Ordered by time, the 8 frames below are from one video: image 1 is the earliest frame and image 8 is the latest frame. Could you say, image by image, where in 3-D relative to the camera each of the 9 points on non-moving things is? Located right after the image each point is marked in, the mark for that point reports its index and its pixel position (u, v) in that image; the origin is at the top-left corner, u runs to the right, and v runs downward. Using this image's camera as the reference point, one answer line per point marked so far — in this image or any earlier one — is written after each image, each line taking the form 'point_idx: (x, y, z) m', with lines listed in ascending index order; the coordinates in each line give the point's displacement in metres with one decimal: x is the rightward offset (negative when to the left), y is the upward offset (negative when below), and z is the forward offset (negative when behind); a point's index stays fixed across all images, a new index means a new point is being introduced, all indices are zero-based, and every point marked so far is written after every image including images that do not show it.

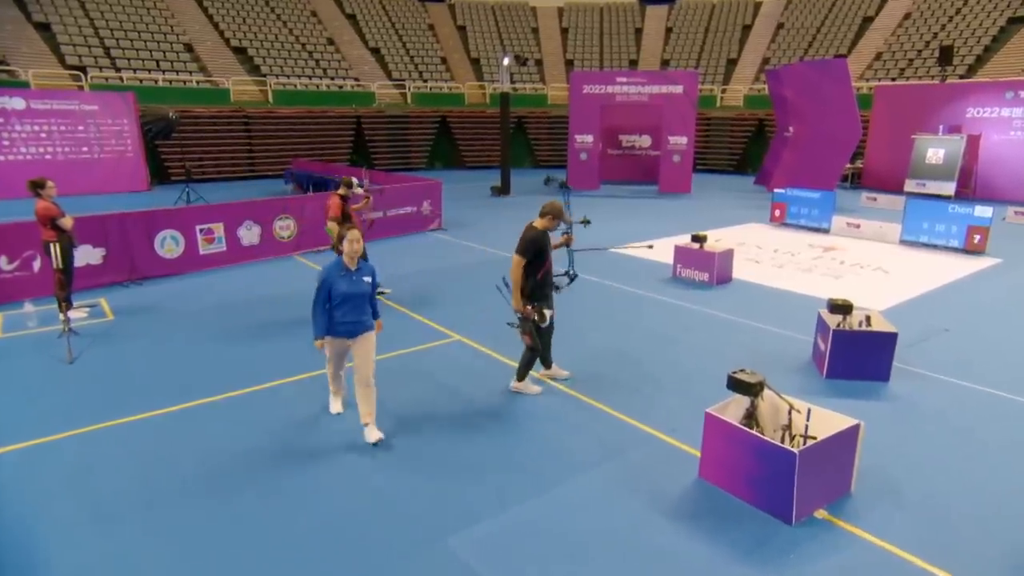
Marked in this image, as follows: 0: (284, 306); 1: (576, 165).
0: (-2.6, -0.1, +9.2) m
1: (+1.1, +2.7, +17.3) m
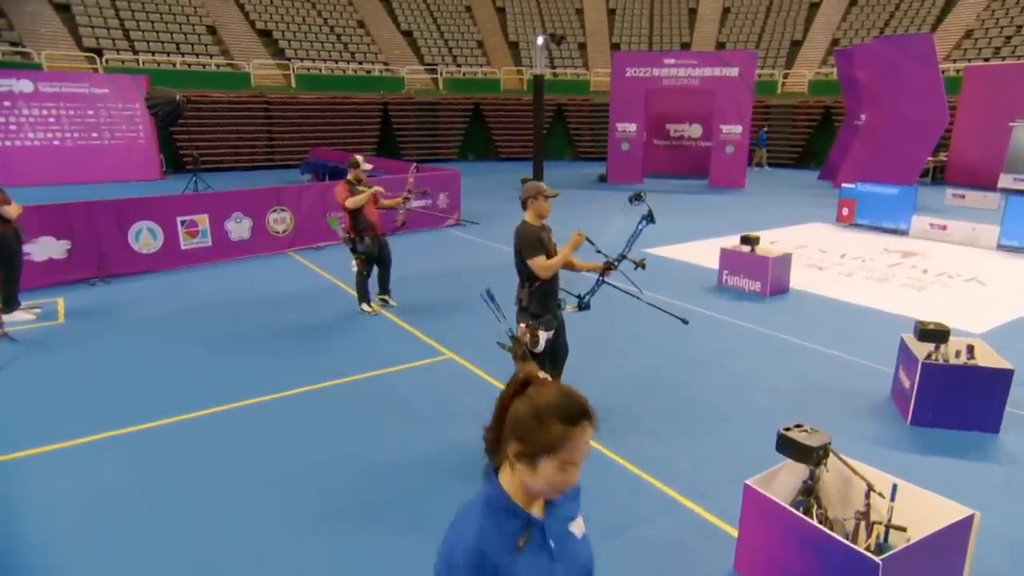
0: (-2.4, -0.1, +8.1) m
1: (+1.9, +2.7, +15.9) m
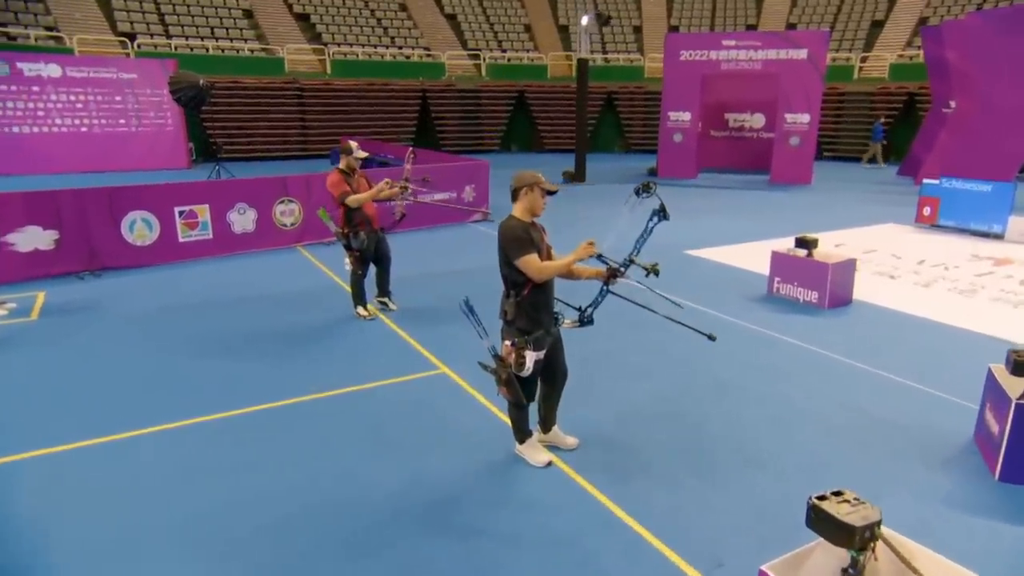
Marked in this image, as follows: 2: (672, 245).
0: (-2.3, -0.1, +7.4) m
1: (+2.8, +2.6, +14.8) m
2: (+1.7, +0.5, +9.0) m
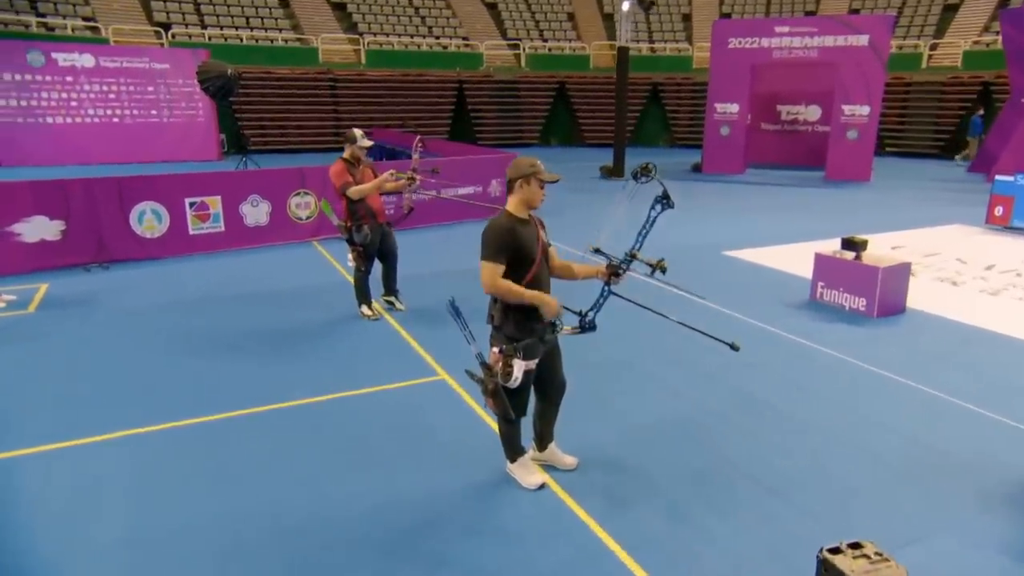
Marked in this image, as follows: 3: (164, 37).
0: (-2.1, -0.1, +7.0) m
1: (+3.5, +2.6, +14.0) m
2: (+2.0, +0.5, +8.4) m
3: (-6.4, +4.6, +14.6) m
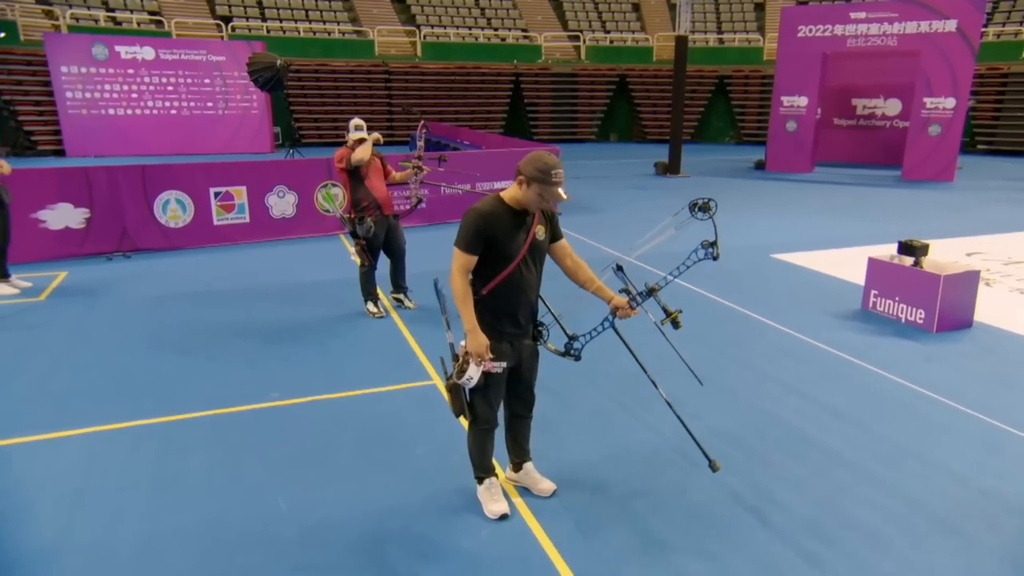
0: (-1.9, 0.0, +6.7) m
1: (+4.4, +2.4, +13.1) m
2: (+2.3, +0.4, +7.7) m
3: (-5.3, +4.7, +14.7) m
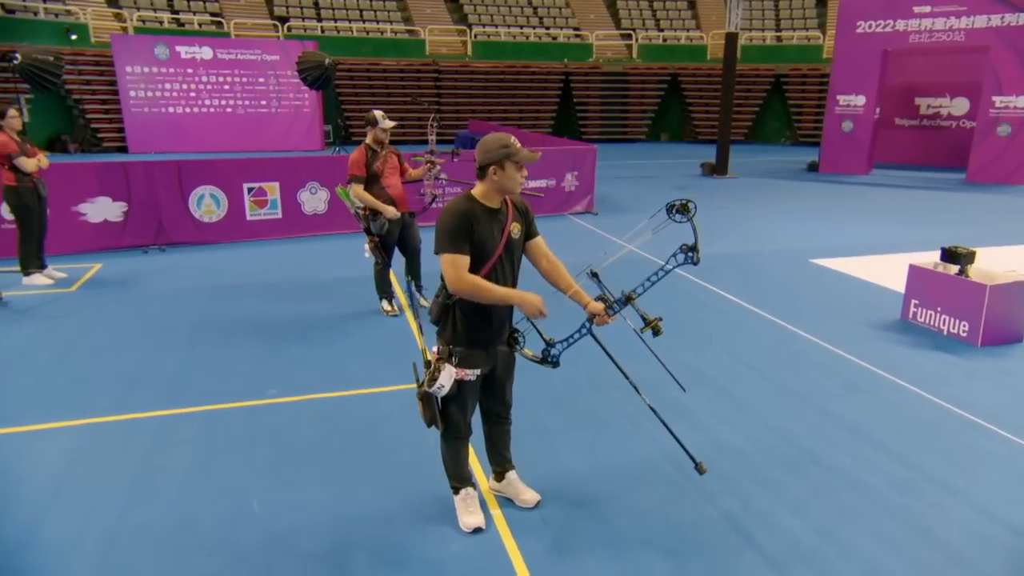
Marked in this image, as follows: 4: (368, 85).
0: (-1.7, 0.0, +6.7) m
1: (+5.2, +2.3, +12.6) m
2: (+2.5, +0.3, +7.3) m
3: (-4.3, +4.8, +15.0) m
4: (-3.0, +4.2, +16.5) m
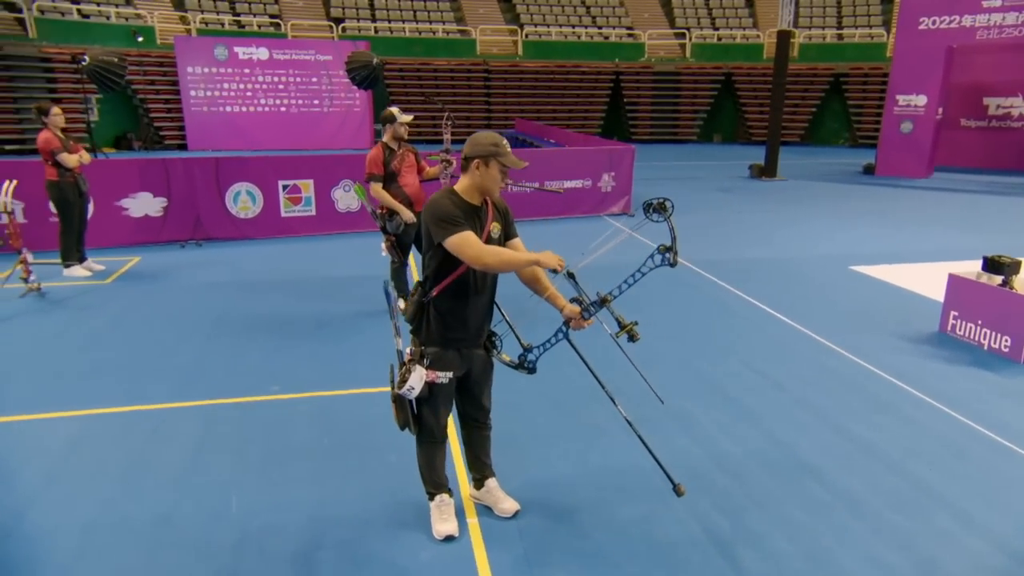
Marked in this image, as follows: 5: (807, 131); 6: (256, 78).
0: (-1.5, 0.0, +6.7) m
1: (+5.9, +2.2, +12.0) m
2: (+2.8, +0.3, +6.9) m
3: (-3.3, +4.9, +15.2) m
4: (-1.8, +4.2, +16.6) m
5: (+7.1, +3.7, +19.2) m
6: (-4.3, +3.5, +13.6) m
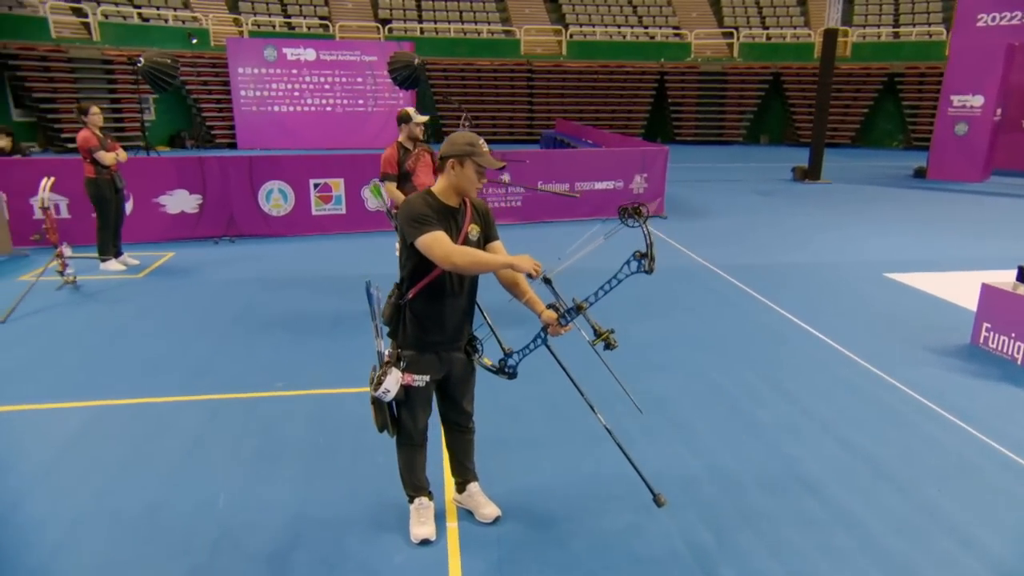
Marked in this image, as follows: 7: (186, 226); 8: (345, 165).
0: (-1.4, +0.1, +6.8) m
1: (+6.5, +2.0, +11.4) m
2: (+3.0, +0.2, +6.7) m
3: (-2.4, +4.9, +15.3) m
4: (-0.9, +4.2, +16.6) m
5: (+8.3, +3.5, +18.6) m
6: (-3.5, +3.6, +13.8) m
7: (-3.2, +0.6, +7.9) m
8: (-1.6, +1.2, +8.0) m
